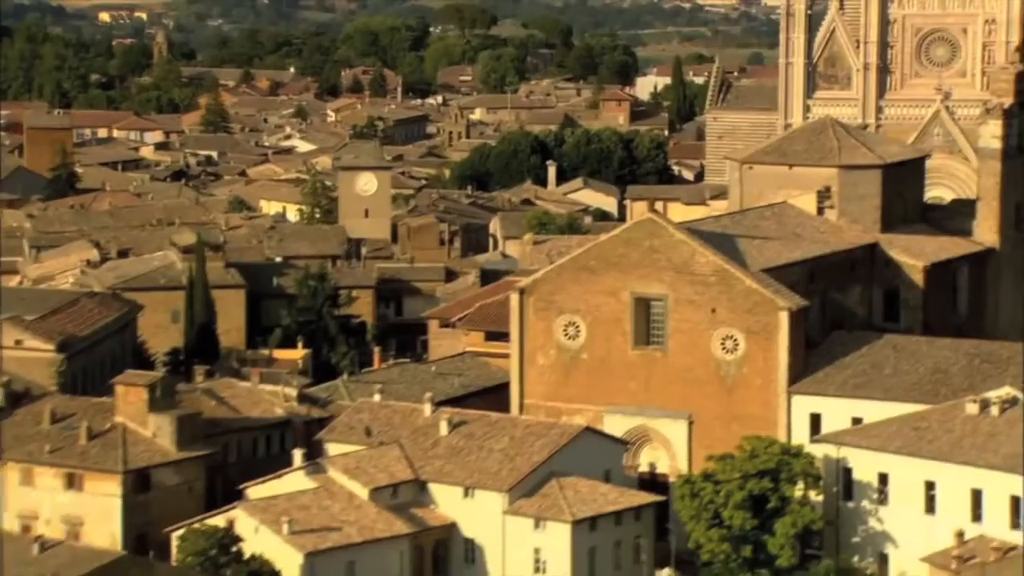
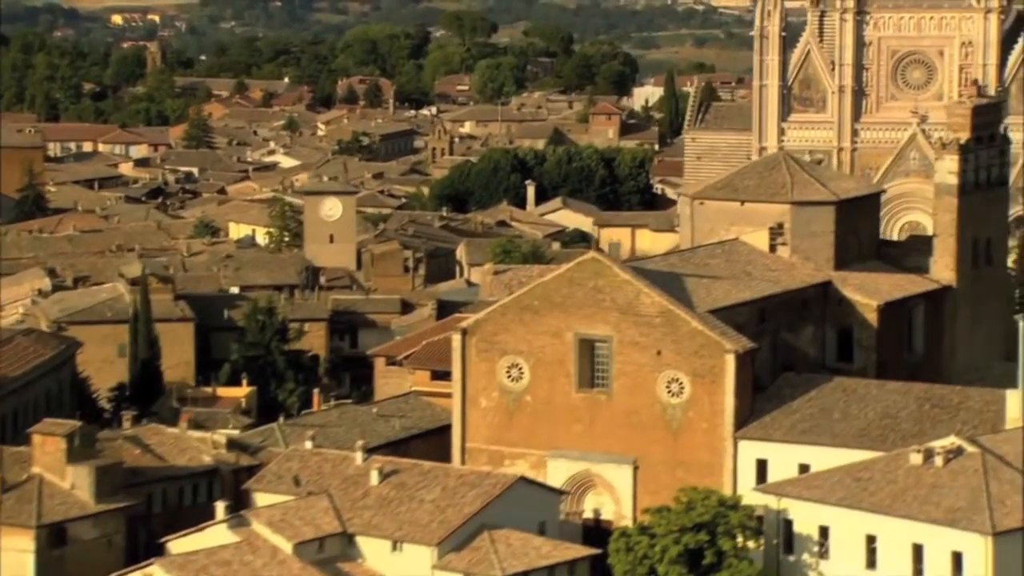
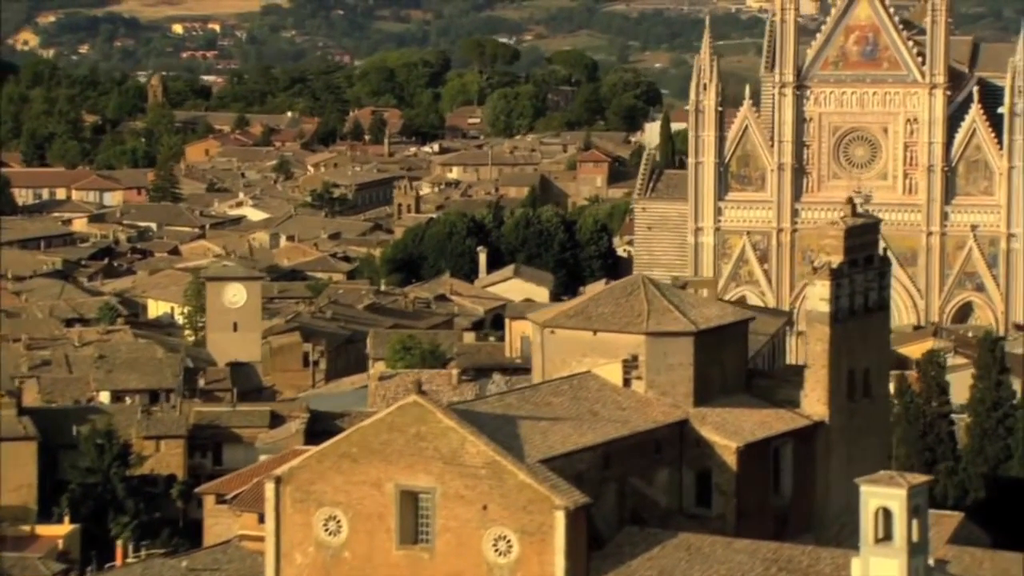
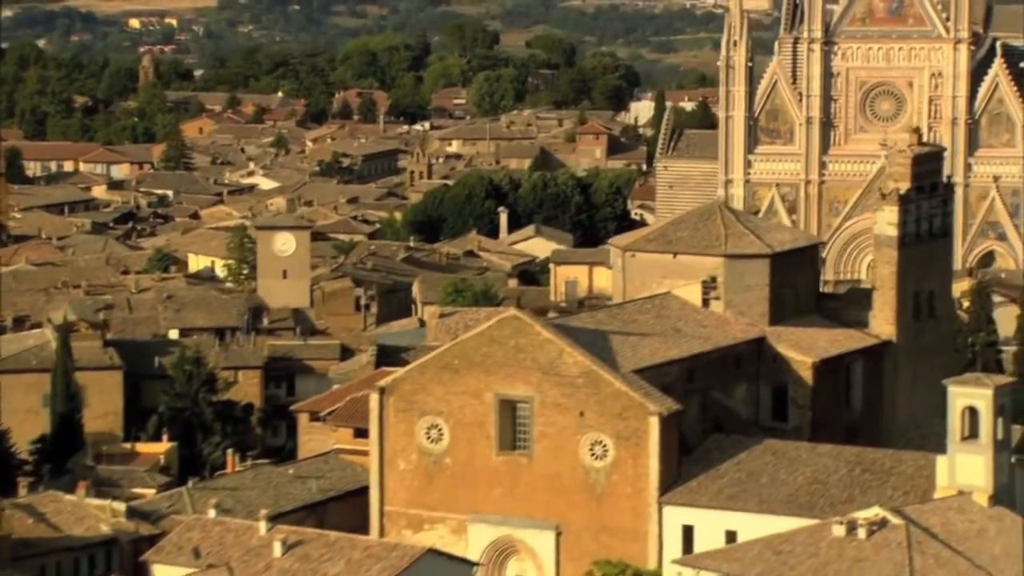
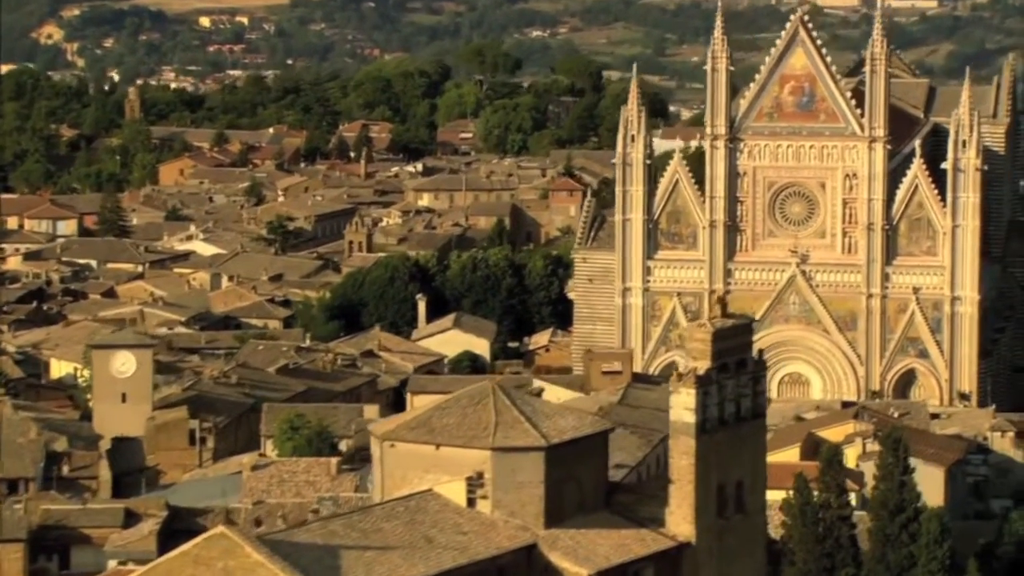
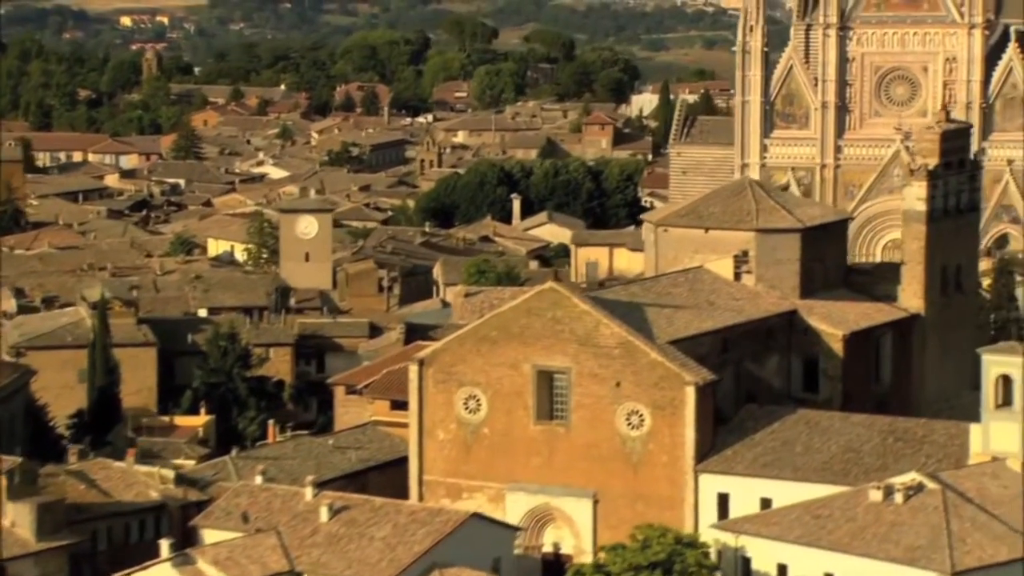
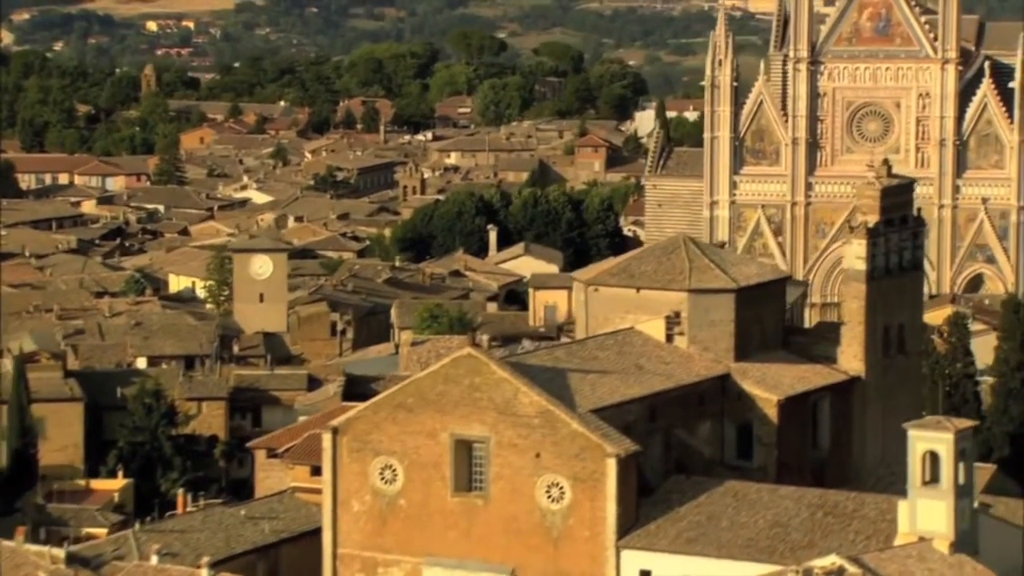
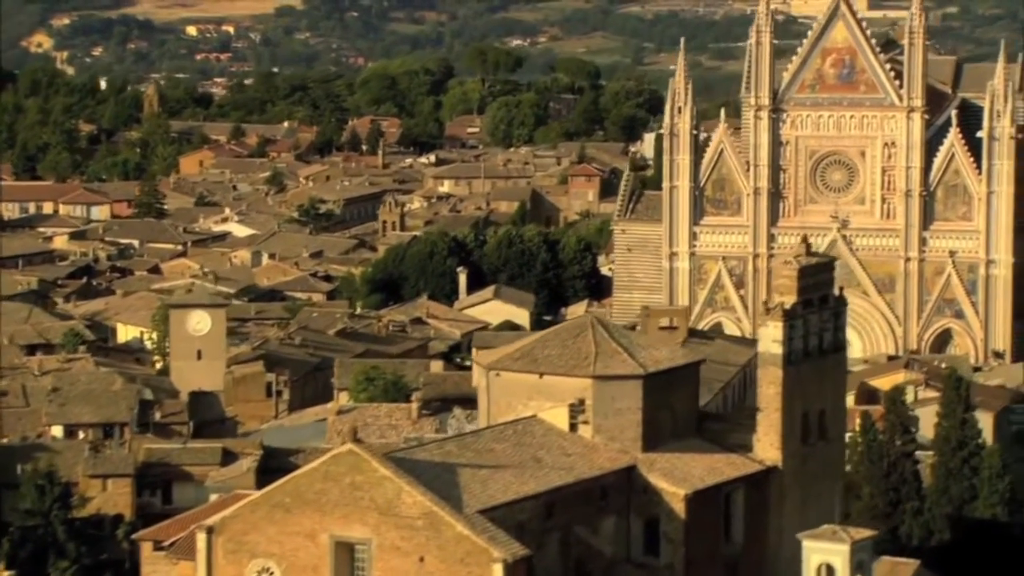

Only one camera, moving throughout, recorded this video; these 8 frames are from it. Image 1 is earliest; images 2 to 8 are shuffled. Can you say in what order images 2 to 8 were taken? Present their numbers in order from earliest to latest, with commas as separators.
2, 6, 4, 7, 3, 8, 5
